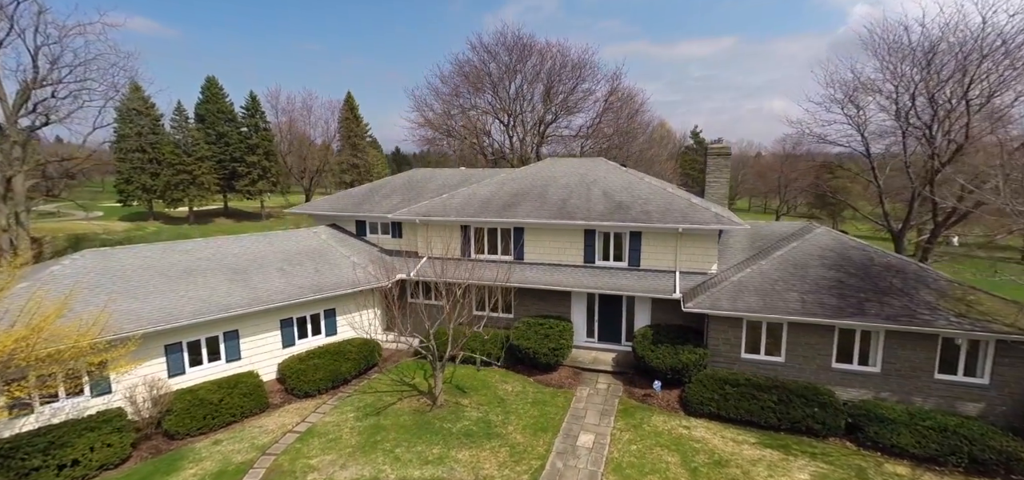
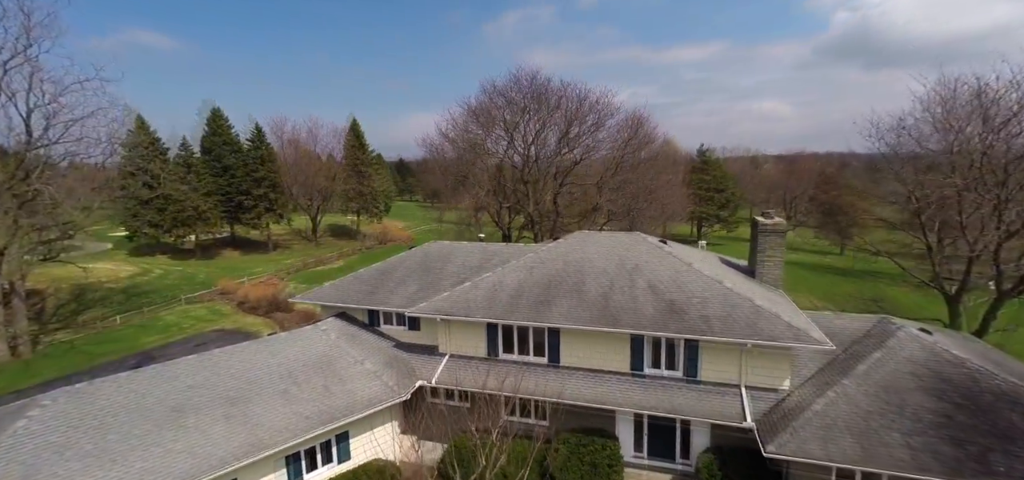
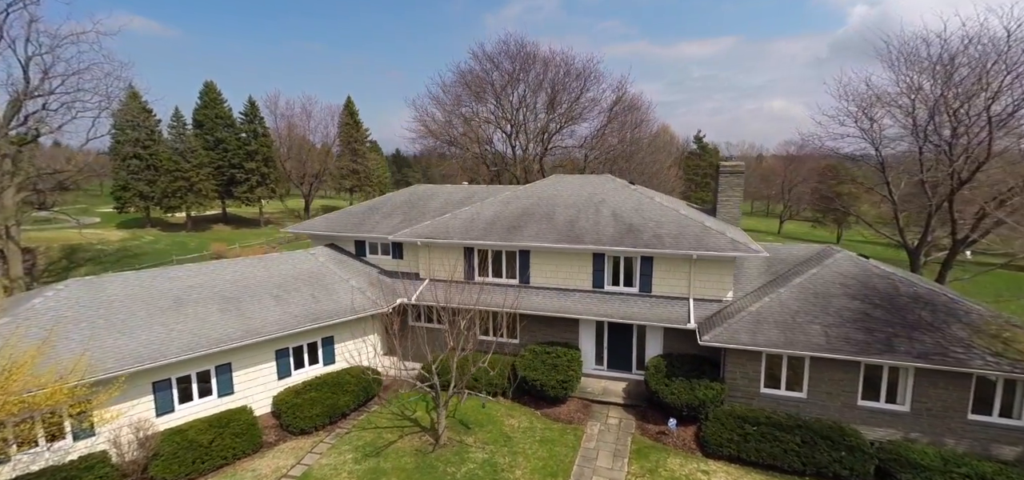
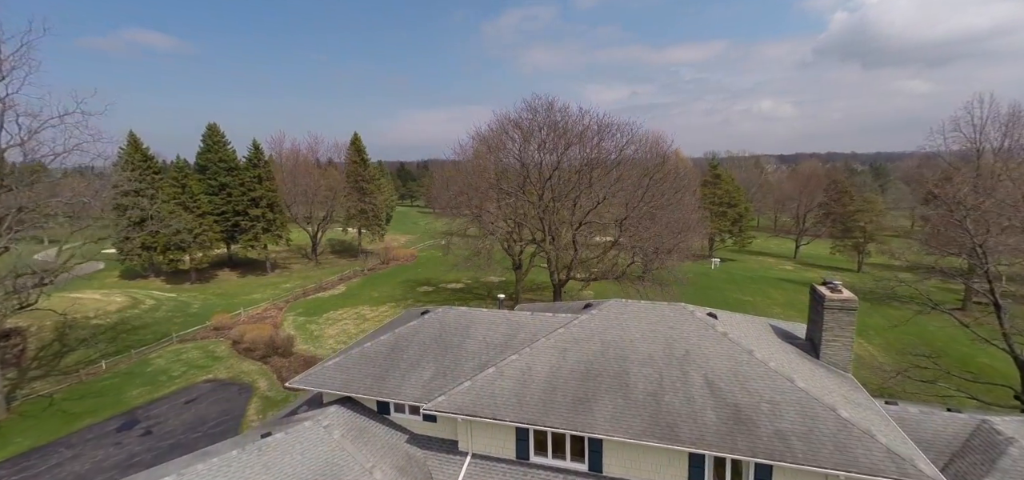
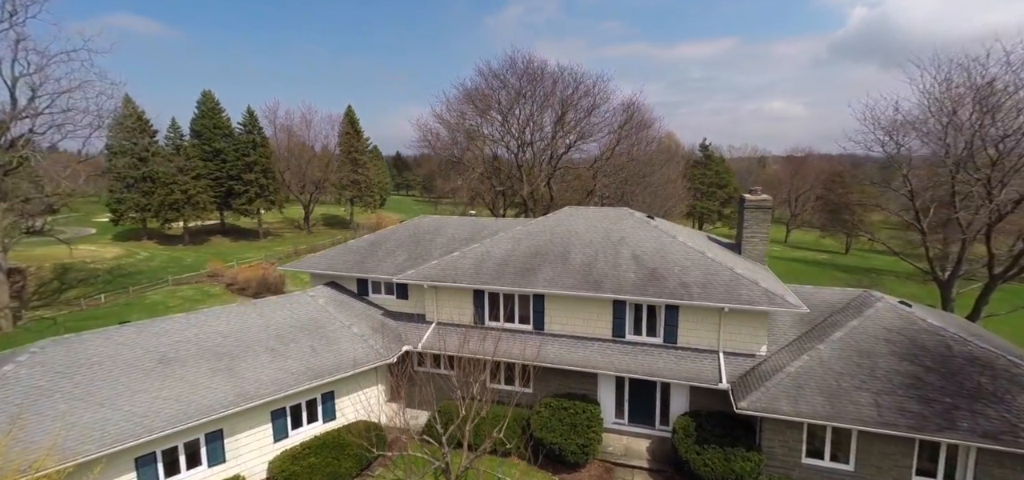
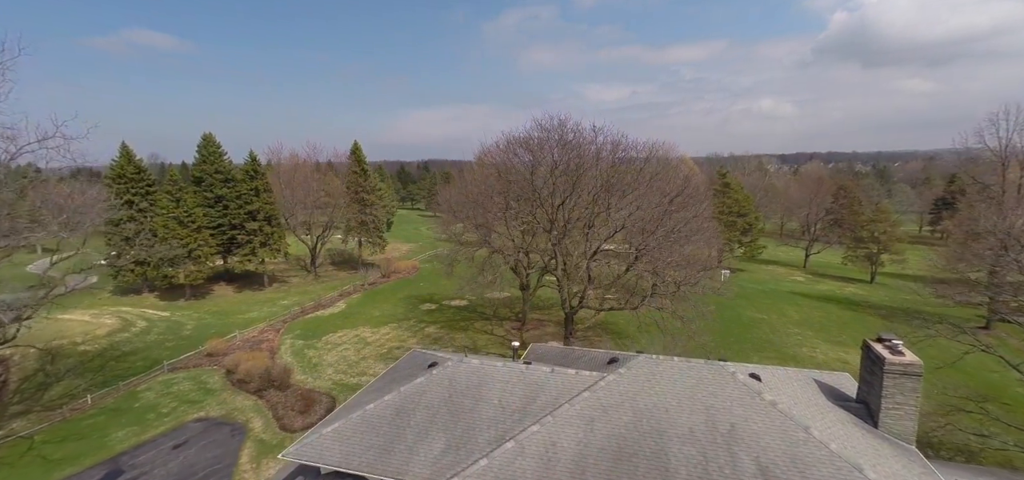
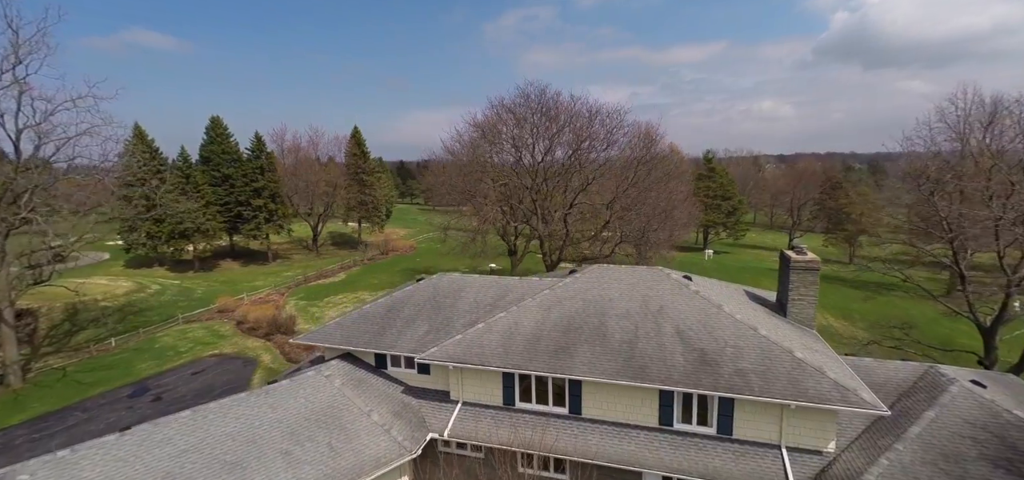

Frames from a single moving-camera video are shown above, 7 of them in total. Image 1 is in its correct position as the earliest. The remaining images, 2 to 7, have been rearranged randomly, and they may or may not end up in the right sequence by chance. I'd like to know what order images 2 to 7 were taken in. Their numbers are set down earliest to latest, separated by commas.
3, 5, 2, 7, 4, 6
